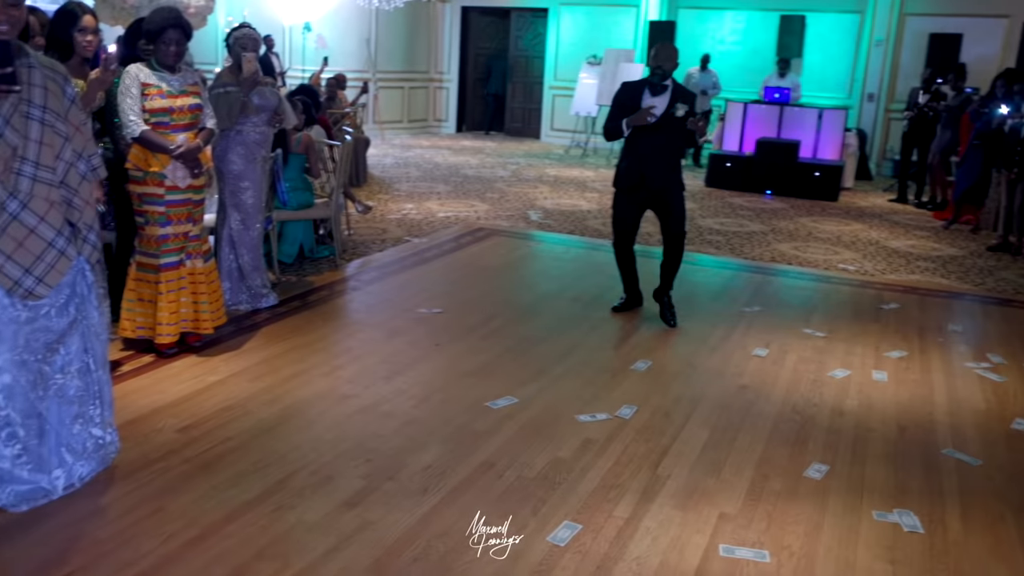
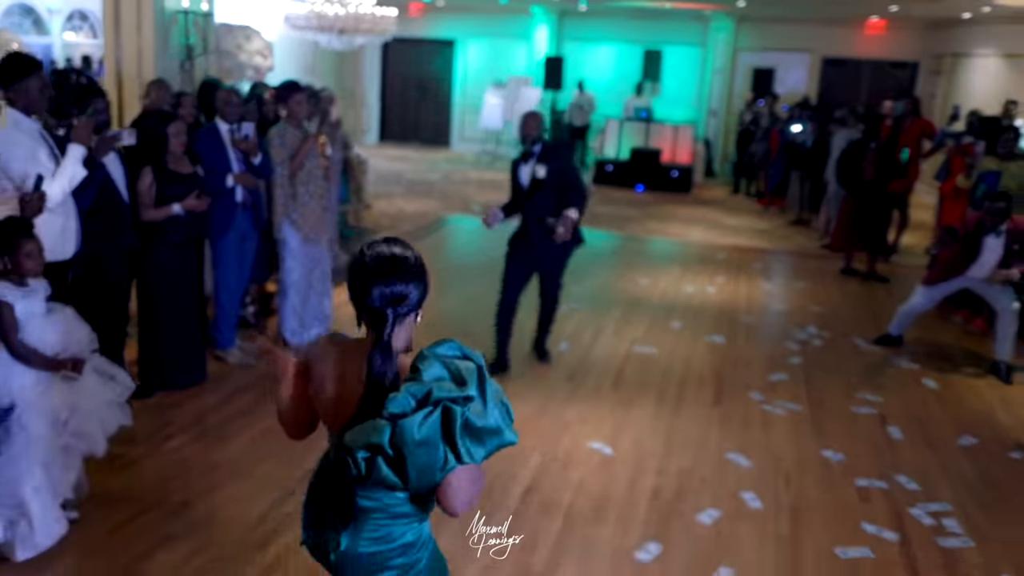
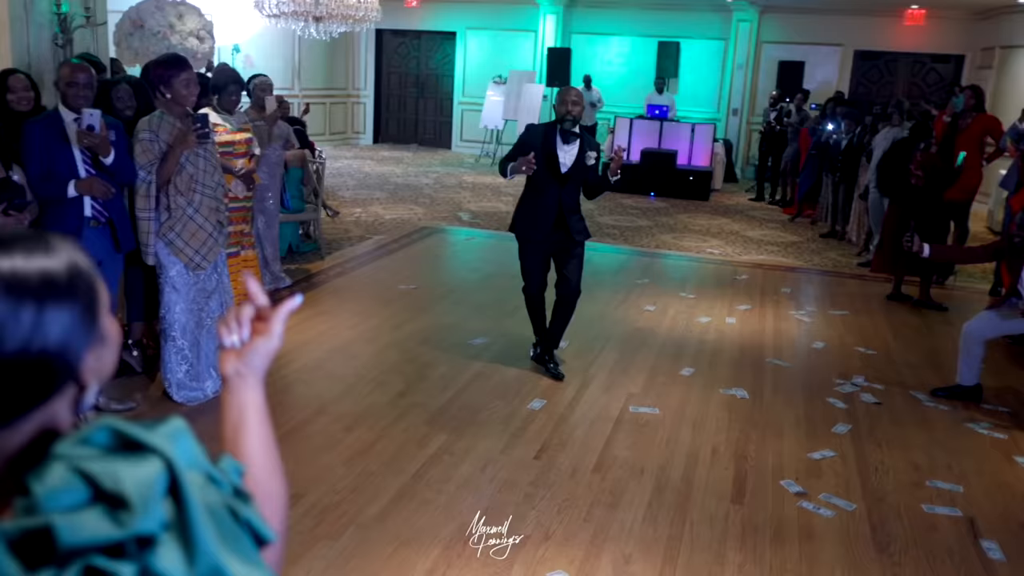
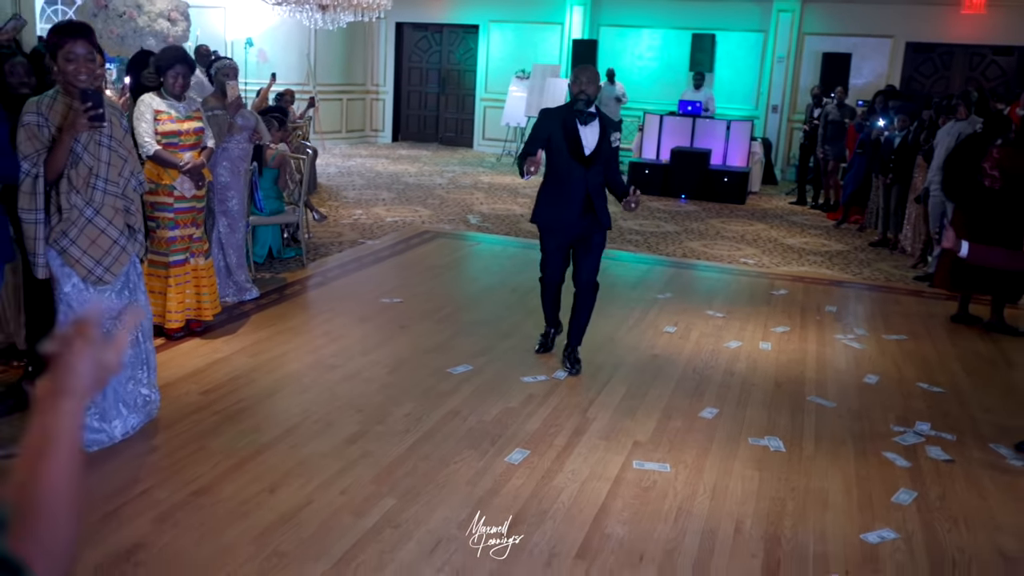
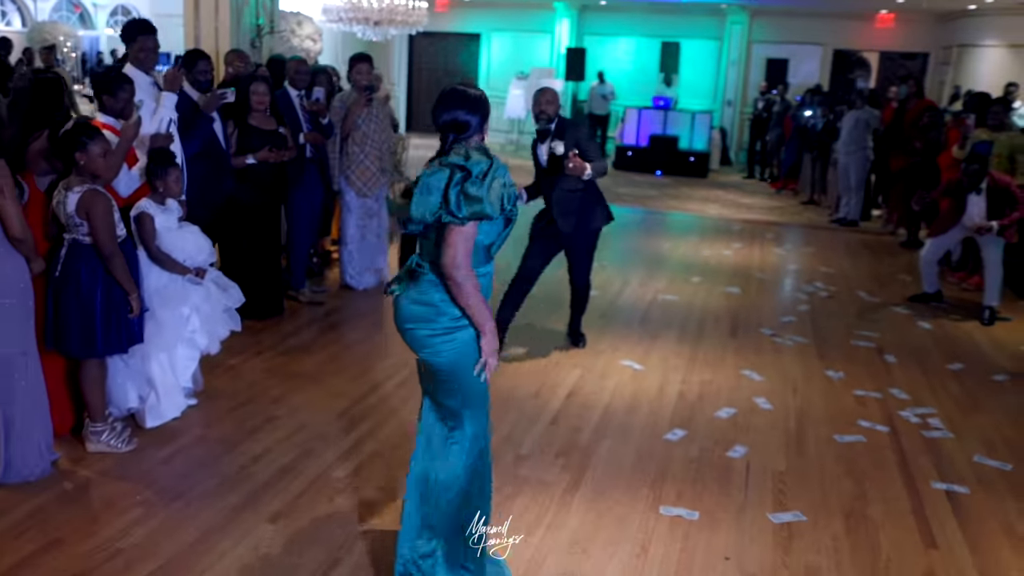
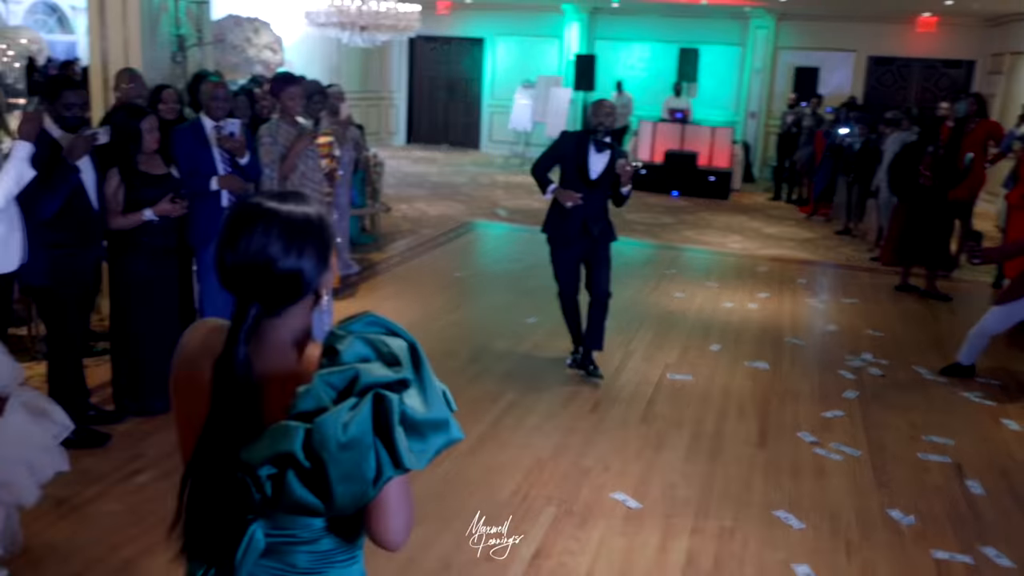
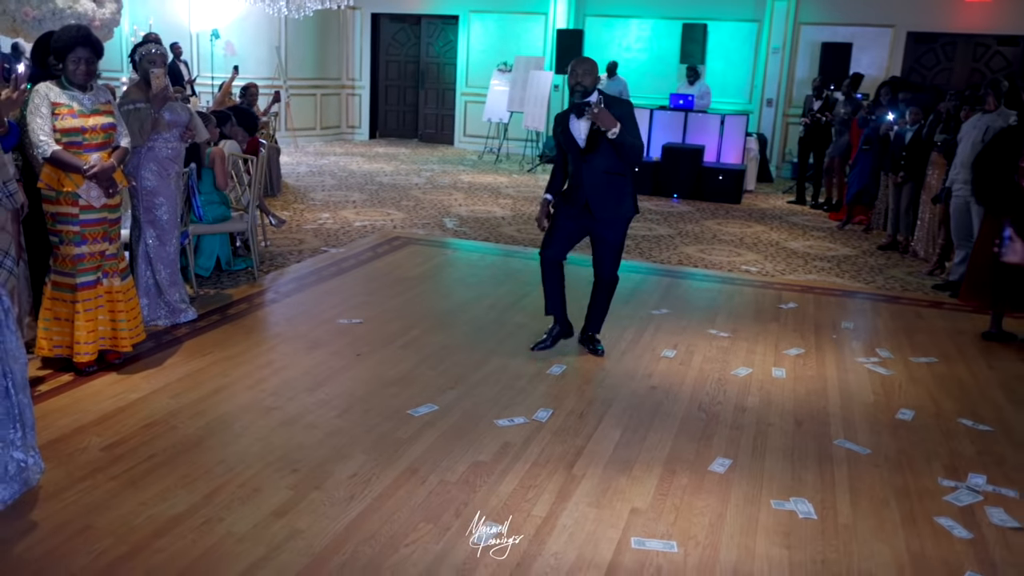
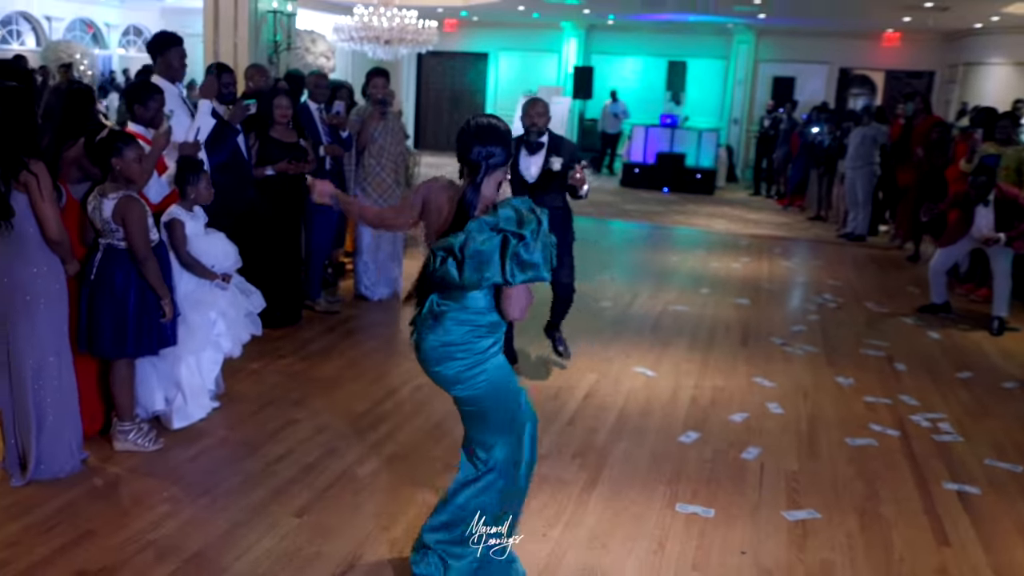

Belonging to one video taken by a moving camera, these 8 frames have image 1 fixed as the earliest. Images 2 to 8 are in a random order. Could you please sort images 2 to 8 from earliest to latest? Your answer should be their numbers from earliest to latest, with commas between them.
7, 4, 3, 6, 2, 5, 8
